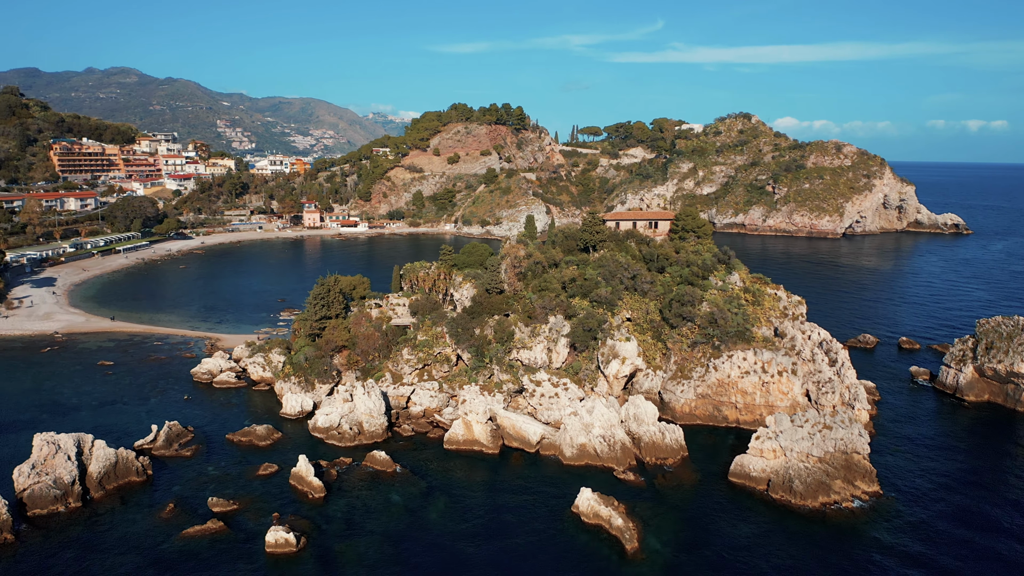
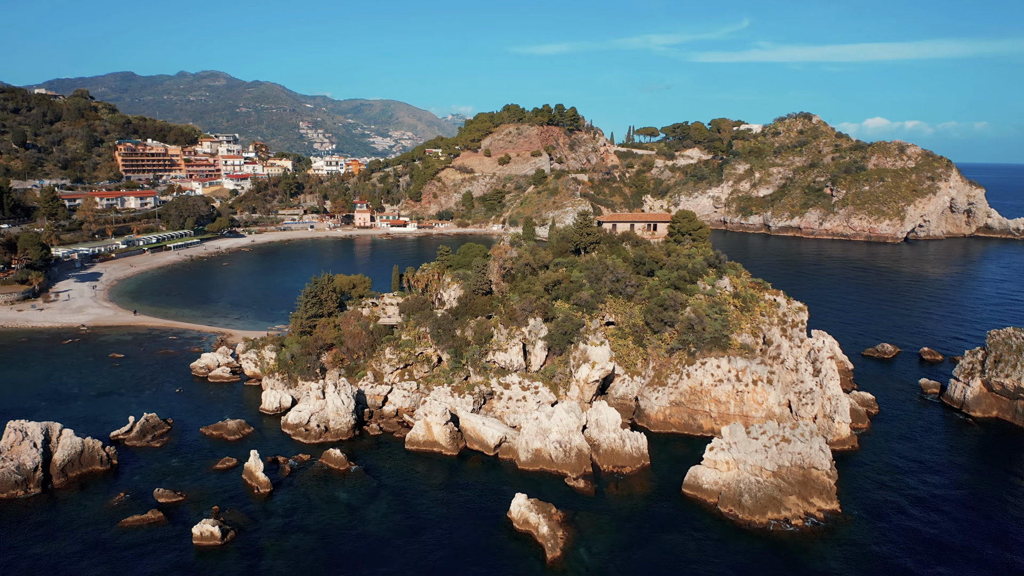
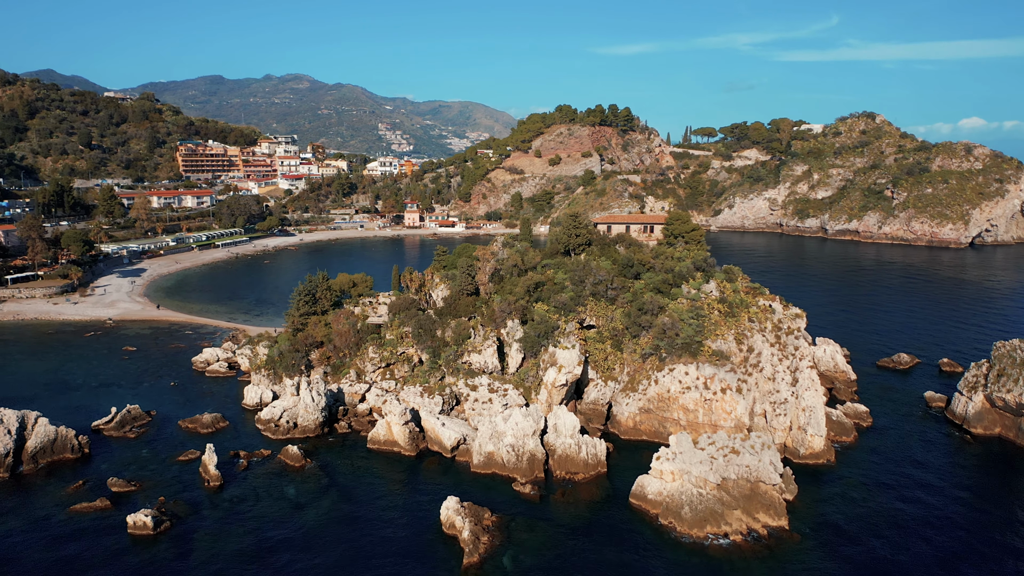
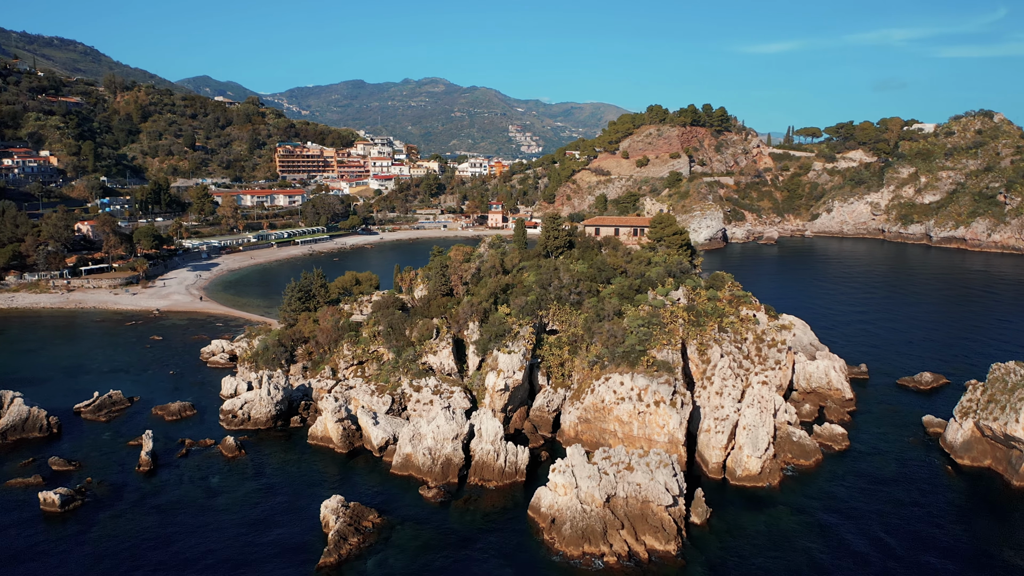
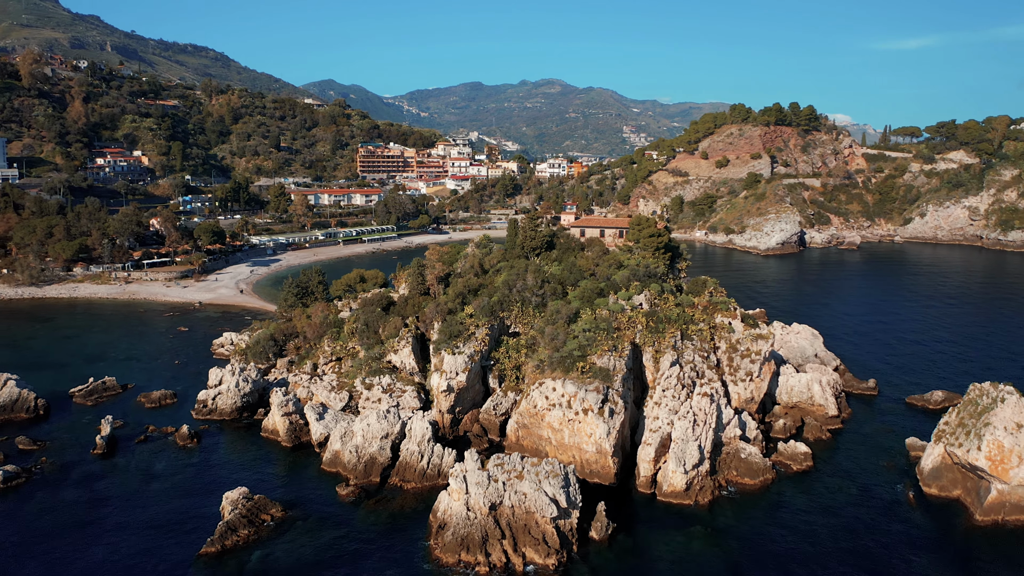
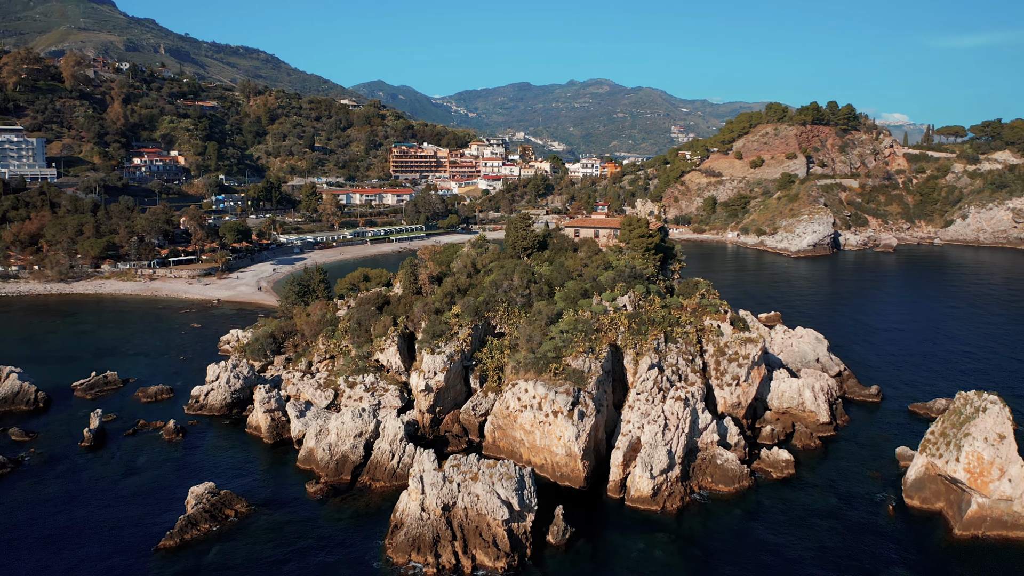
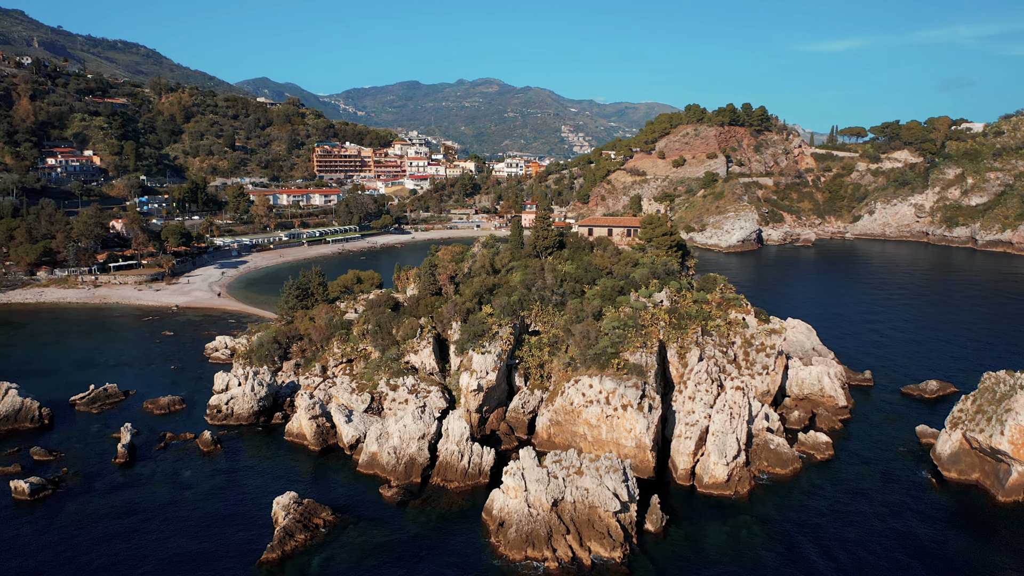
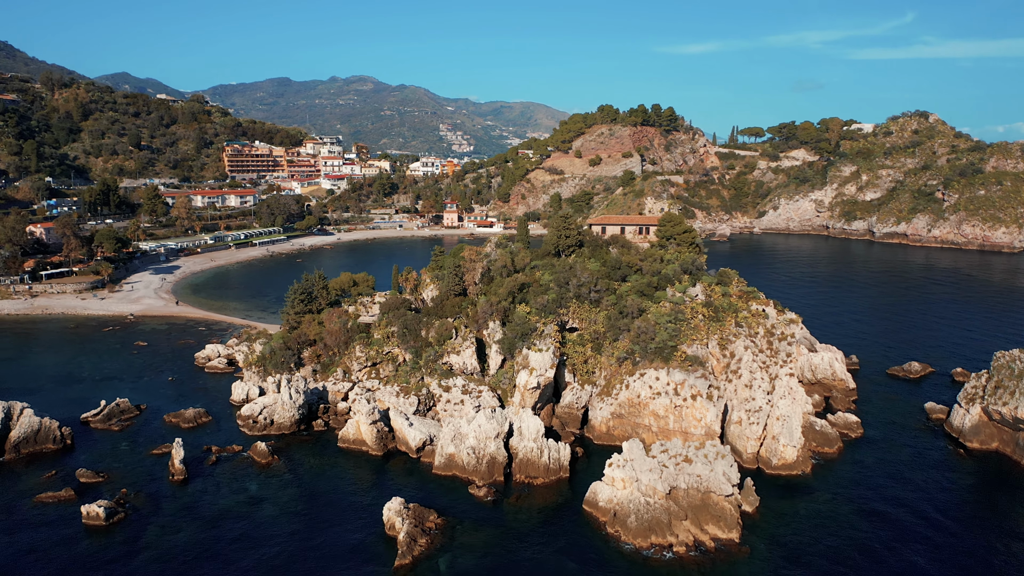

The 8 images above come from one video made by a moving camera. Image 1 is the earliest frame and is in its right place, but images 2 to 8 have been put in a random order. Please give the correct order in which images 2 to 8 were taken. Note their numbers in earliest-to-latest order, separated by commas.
2, 3, 8, 4, 7, 5, 6
